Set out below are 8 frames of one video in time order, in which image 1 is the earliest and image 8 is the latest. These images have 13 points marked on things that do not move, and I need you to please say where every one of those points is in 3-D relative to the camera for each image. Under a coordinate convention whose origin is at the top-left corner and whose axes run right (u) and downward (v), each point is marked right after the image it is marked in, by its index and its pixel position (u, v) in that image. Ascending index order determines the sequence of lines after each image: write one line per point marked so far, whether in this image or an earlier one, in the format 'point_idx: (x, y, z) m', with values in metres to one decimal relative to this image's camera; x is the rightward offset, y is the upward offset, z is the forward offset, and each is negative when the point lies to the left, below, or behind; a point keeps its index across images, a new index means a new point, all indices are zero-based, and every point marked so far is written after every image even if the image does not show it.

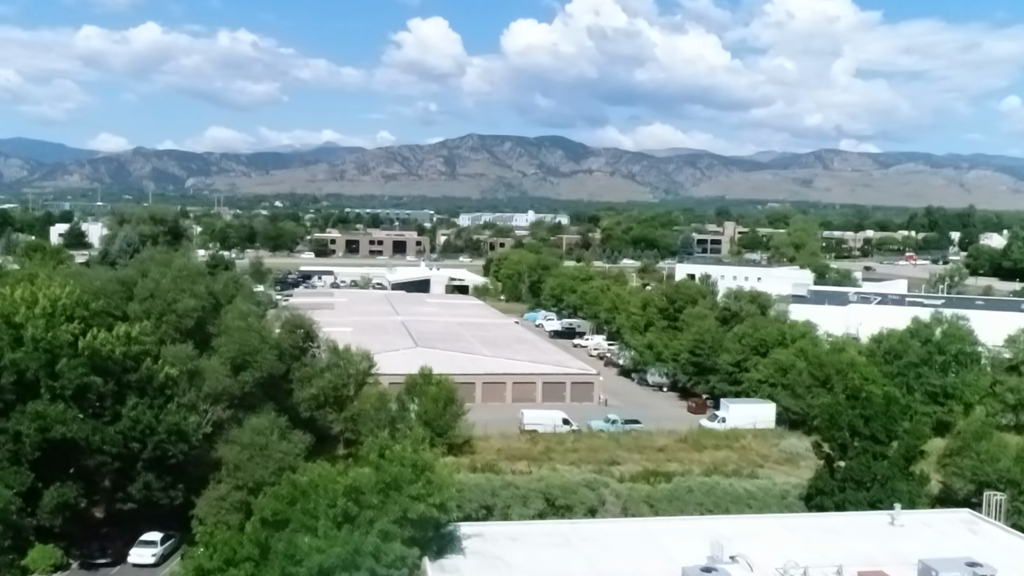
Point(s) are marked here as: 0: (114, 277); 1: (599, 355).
0: (-2.7, +0.1, +6.9) m
1: (+1.3, -1.0, +14.9) m
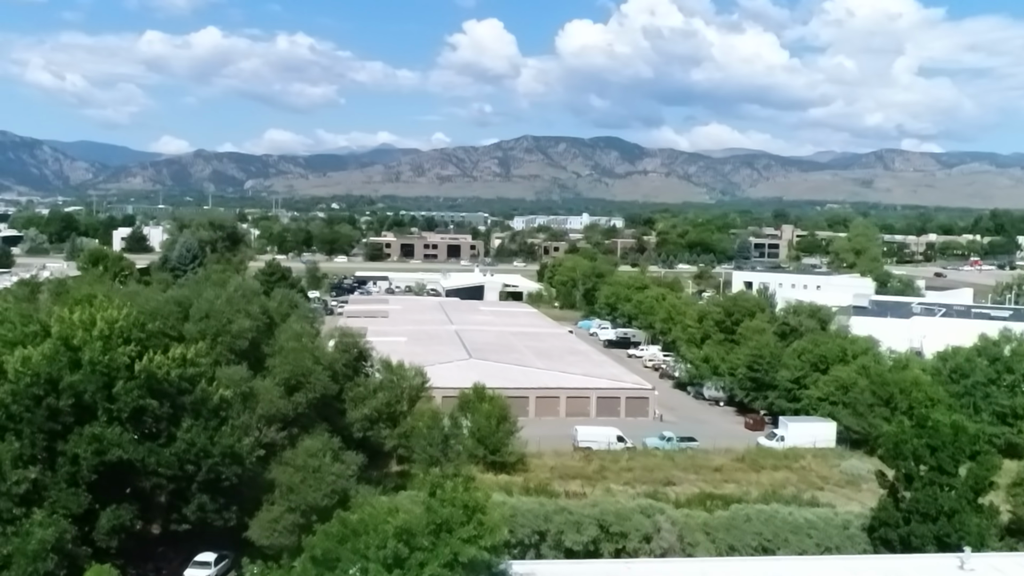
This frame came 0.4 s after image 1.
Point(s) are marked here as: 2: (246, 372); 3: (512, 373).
0: (-2.4, -0.1, +7.0) m
1: (+2.1, -1.1, +14.7) m
2: (-1.7, -0.5, +6.5) m
3: (0.0, -1.0, +11.7) m
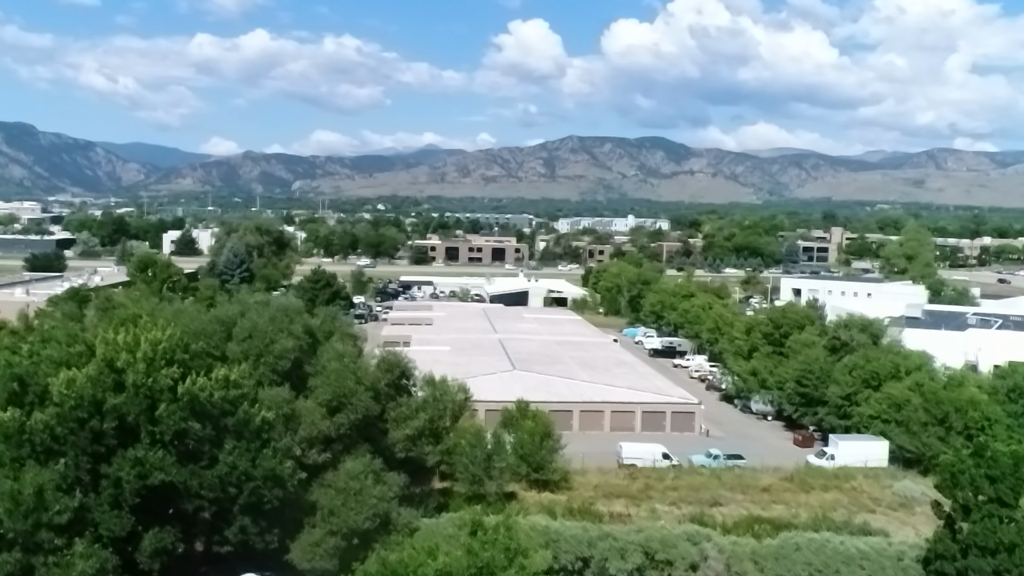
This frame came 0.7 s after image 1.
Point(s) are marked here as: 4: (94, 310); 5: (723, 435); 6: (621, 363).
0: (-2.1, -0.2, +7.0) m
1: (+2.7, -1.3, +14.5) m
2: (-1.4, -0.7, +6.5) m
3: (+0.5, -1.1, +11.6) m
4: (-3.8, -0.2, +9.4) m
5: (+2.3, -1.6, +11.0) m
6: (+1.4, -1.0, +13.3) m
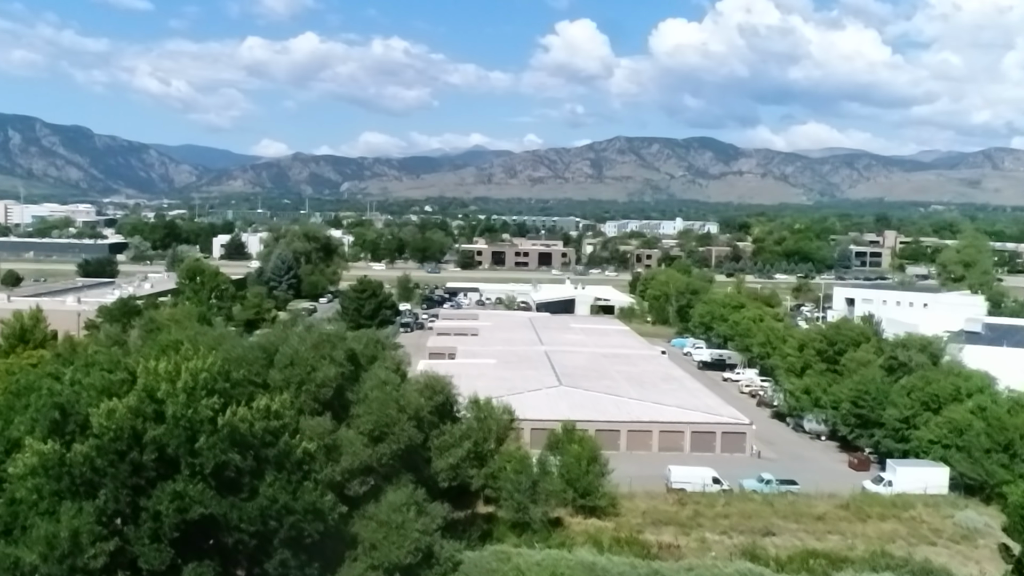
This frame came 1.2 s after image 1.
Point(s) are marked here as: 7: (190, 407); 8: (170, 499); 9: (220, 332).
0: (-1.7, -0.4, +6.9) m
1: (+3.4, -1.5, +14.2) m
2: (-1.1, -0.8, +6.4) m
3: (+1.0, -1.3, +11.4) m
4: (-3.4, -0.4, +9.4) m
5: (+2.8, -1.8, +10.7) m
6: (+2.0, -1.2, +13.1) m
7: (-1.8, -0.7, +5.7) m
8: (-1.8, -1.1, +5.4) m
9: (-2.1, -0.3, +7.3) m
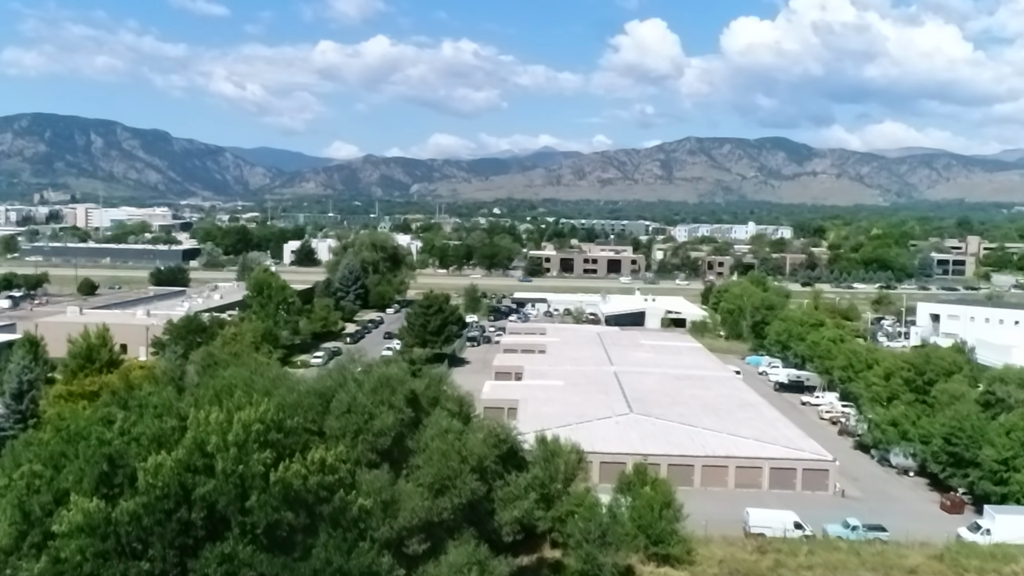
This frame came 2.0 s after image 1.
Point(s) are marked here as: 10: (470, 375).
0: (-1.3, -0.6, +6.6) m
1: (+4.3, -1.8, +13.5) m
2: (-0.7, -1.1, +6.0) m
3: (+1.8, -1.6, +10.9) m
4: (-2.8, -0.7, +9.2) m
5: (+3.4, -2.1, +10.1) m
6: (+2.9, -1.4, +12.5) m
7: (-1.4, -0.9, +5.4) m
8: (-1.5, -1.4, +5.1) m
9: (-1.6, -0.6, +7.1) m
10: (-0.7, -1.4, +16.8) m
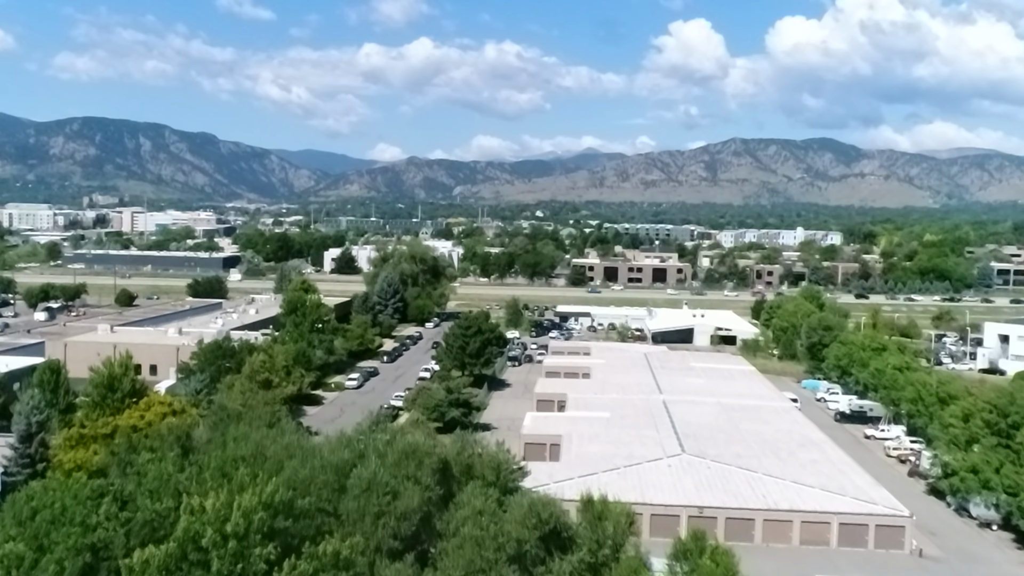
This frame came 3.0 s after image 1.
0: (-1.1, -0.9, +5.9) m
1: (+4.8, -2.1, +12.5) m
2: (-0.5, -1.4, +5.3) m
3: (+2.2, -1.9, +10.0) m
4: (-2.4, -1.0, +8.5) m
5: (+3.8, -2.4, +9.1) m
6: (+3.4, -1.8, +11.6) m
7: (-1.3, -1.2, +4.7) m
8: (-1.3, -1.7, +4.4) m
9: (-1.4, -0.9, +6.3) m
10: (0.0, -1.8, +16.0) m
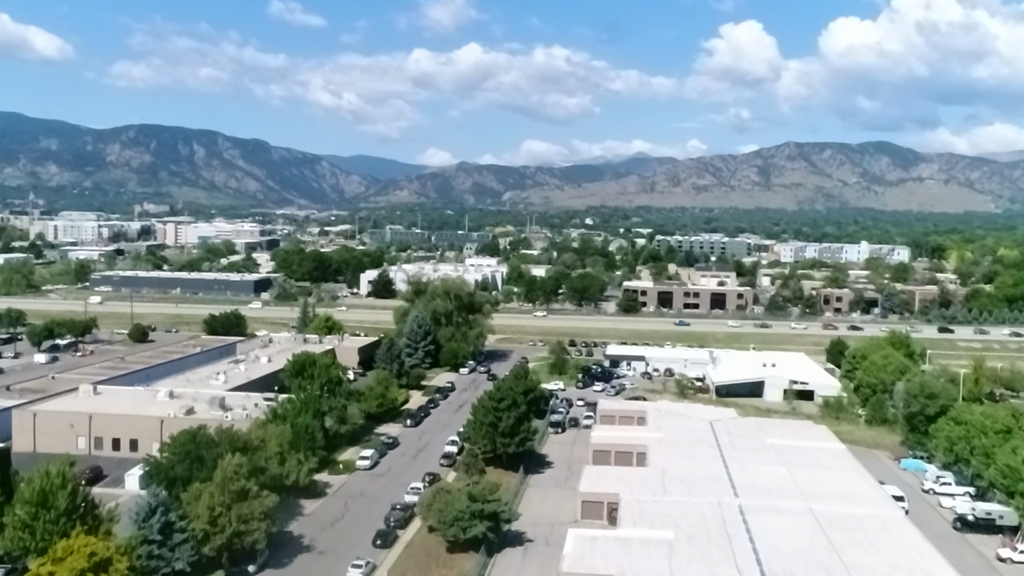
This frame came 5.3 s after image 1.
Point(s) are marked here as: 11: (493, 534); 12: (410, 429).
0: (-1.0, -1.8, +3.2) m
1: (+5.2, -3.0, +9.6) m
2: (-0.5, -2.3, +2.6) m
3: (+2.4, -2.8, +7.2) m
4: (-2.3, -1.8, +5.9) m
5: (+4.0, -3.3, +6.2) m
6: (+3.7, -2.7, +8.7) m
7: (-1.3, -2.1, +2.0) m
8: (-1.3, -2.5, +1.8) m
9: (-1.3, -1.7, +3.7) m
10: (+0.5, -2.7, +13.3) m
11: (-0.2, -2.6, +10.8) m
12: (-1.7, -2.4, +17.1) m
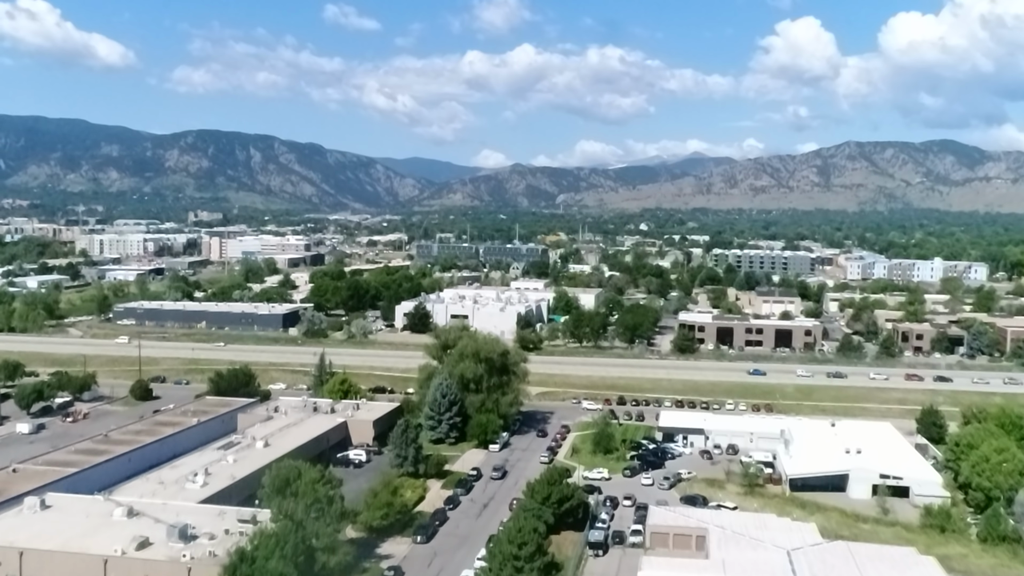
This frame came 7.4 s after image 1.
0: (-1.3, -3.0, +0.3) m
1: (+5.2, -4.2, +6.3) m
2: (-0.9, -3.5, -0.4) m
3: (+2.3, -4.0, +4.1) m
4: (-2.4, -3.1, +3.0) m
5: (+3.9, -4.5, +3.0) m
6: (+3.7, -3.9, +5.5) m
7: (-1.6, -3.3, -0.9) m
8: (-1.7, -3.8, -1.1) m
9: (-1.6, -3.0, +0.8) m
10: (+0.7, -3.9, +10.2) m
11: (-0.1, -3.9, +7.9) m
12: (-1.3, -3.6, +14.2) m
